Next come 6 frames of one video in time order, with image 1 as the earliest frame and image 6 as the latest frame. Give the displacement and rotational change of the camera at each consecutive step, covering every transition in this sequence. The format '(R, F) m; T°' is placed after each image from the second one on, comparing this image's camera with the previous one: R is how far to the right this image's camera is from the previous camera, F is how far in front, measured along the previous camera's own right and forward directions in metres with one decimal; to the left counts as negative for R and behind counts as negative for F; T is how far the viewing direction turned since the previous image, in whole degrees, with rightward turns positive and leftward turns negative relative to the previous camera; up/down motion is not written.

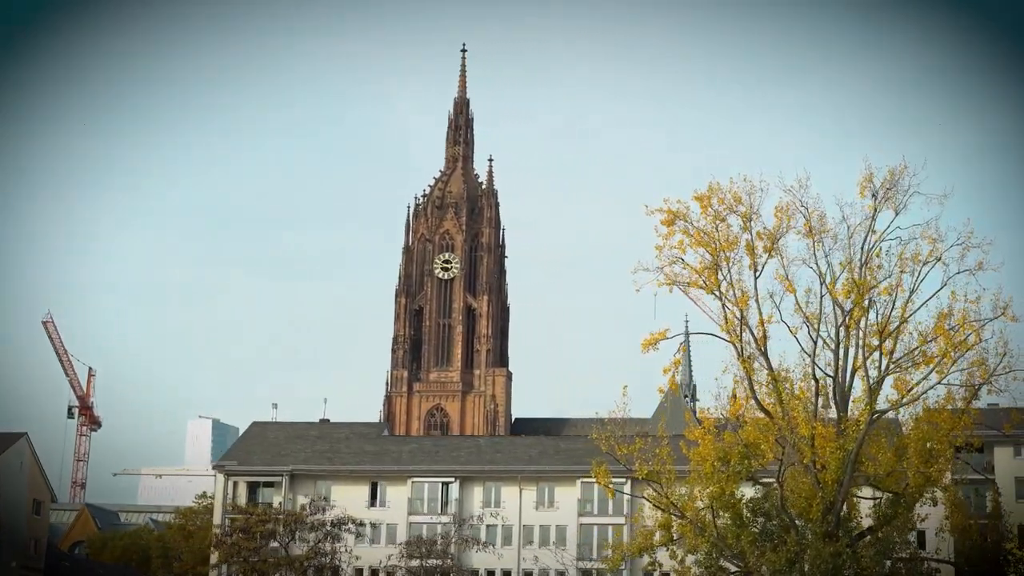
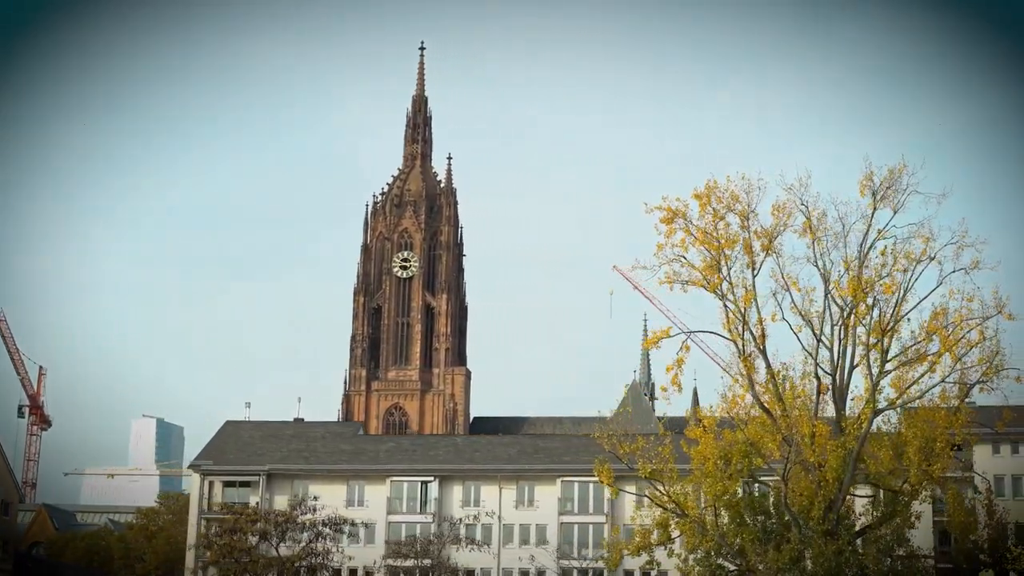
(-1.4, +0.3) m; +2°
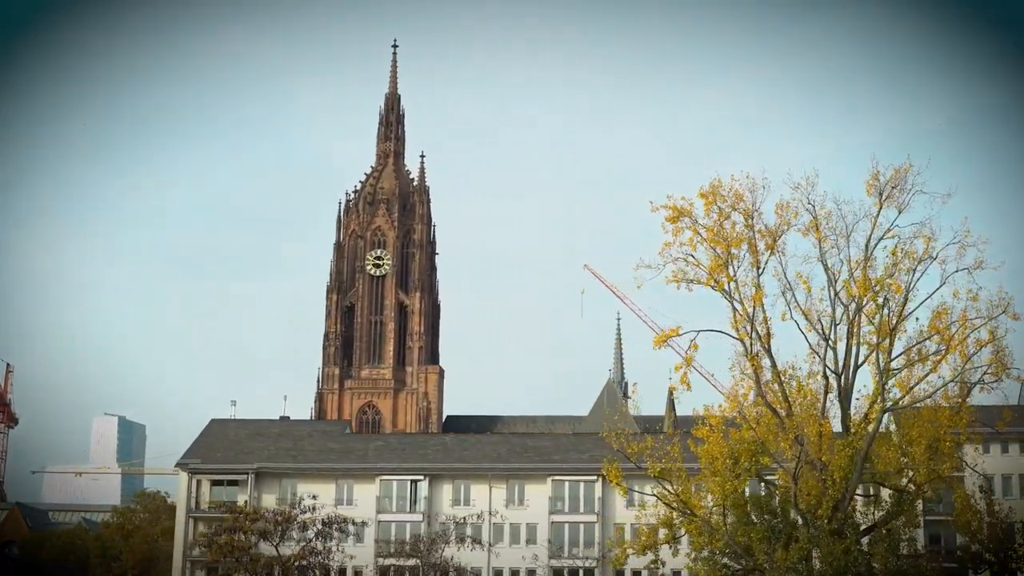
(-1.1, +0.1) m; +1°
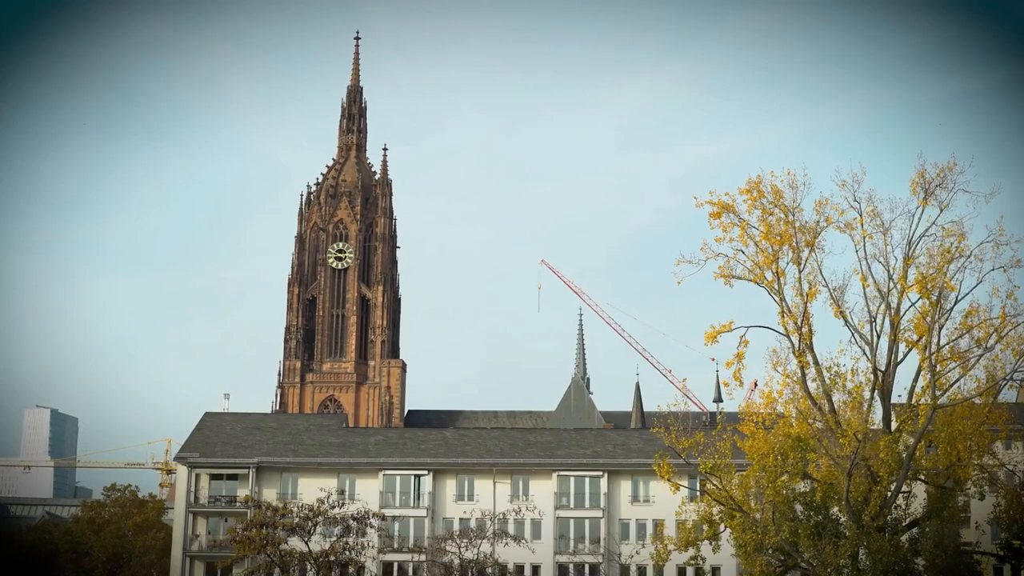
(-2.7, +0.3) m; +2°
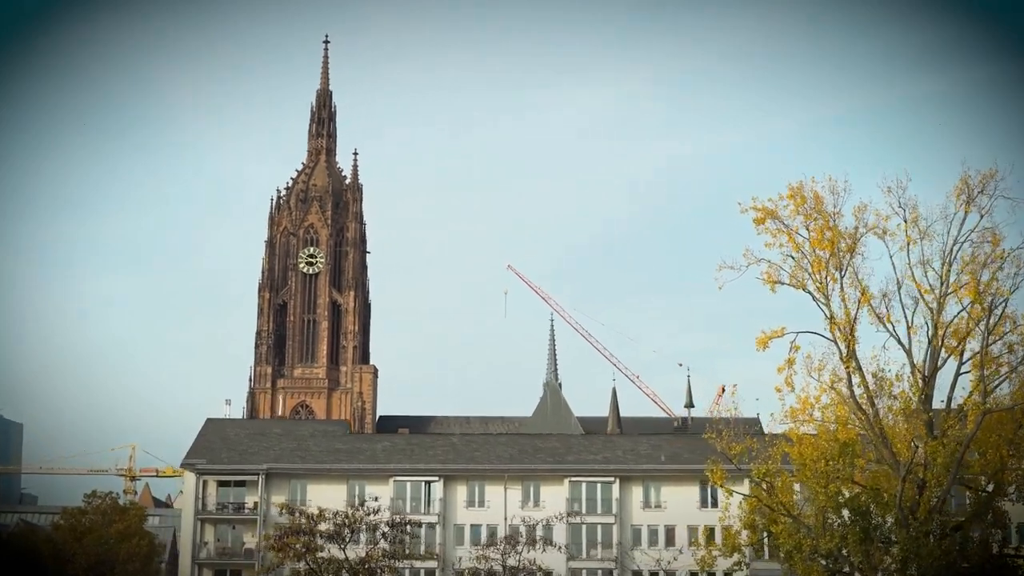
(-2.5, +0.2) m; +2°
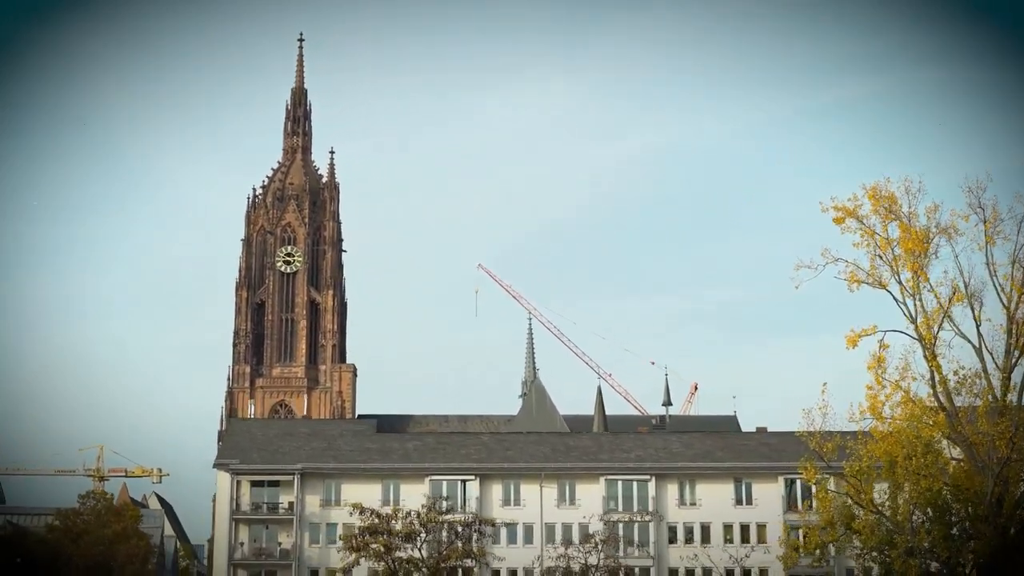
(-3.6, 0.0) m; +2°
